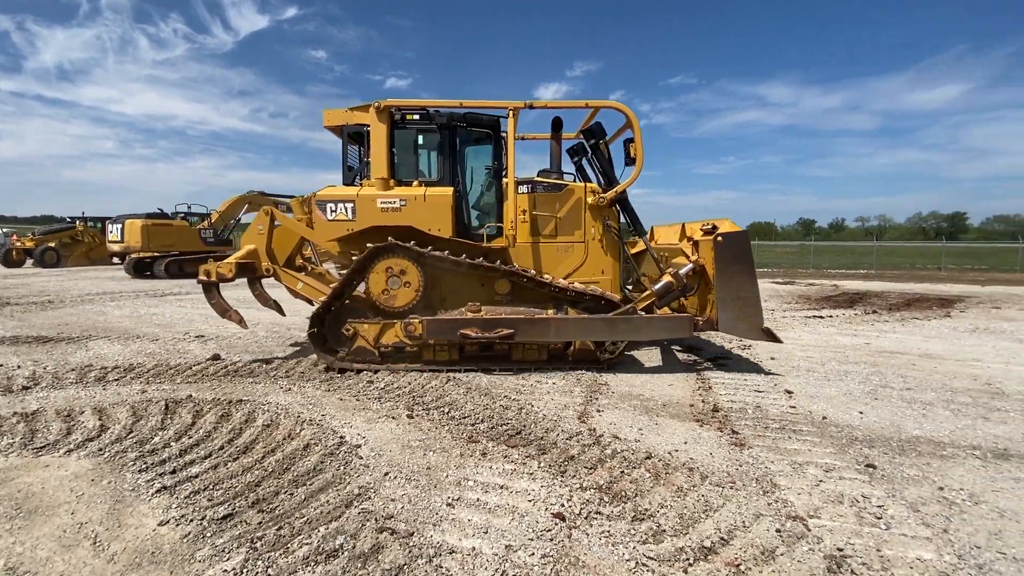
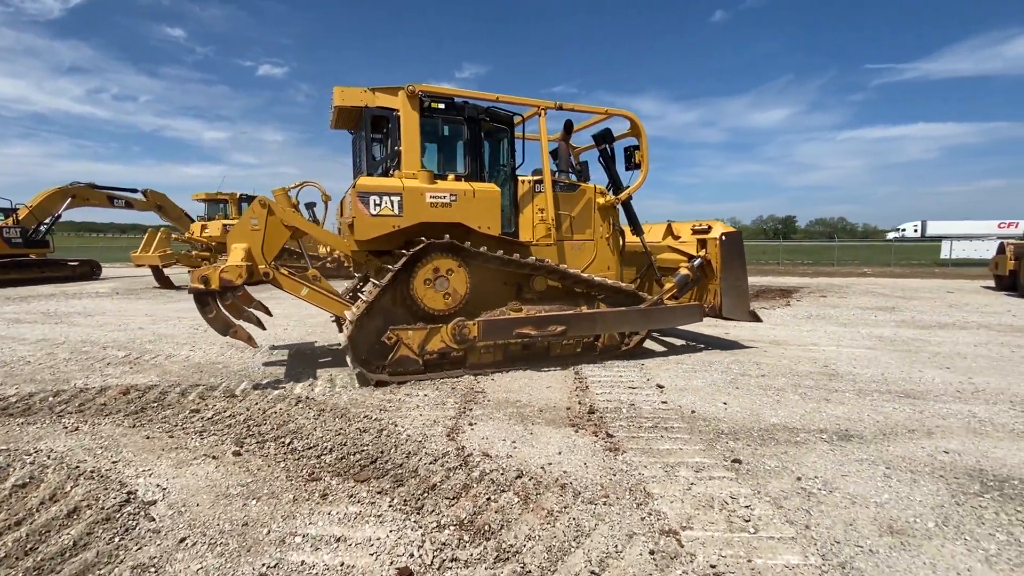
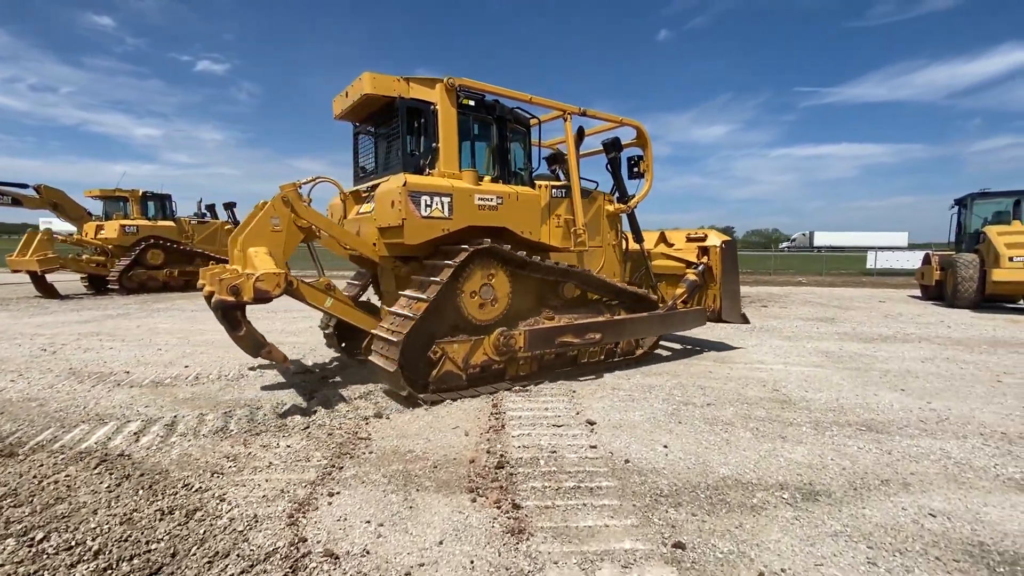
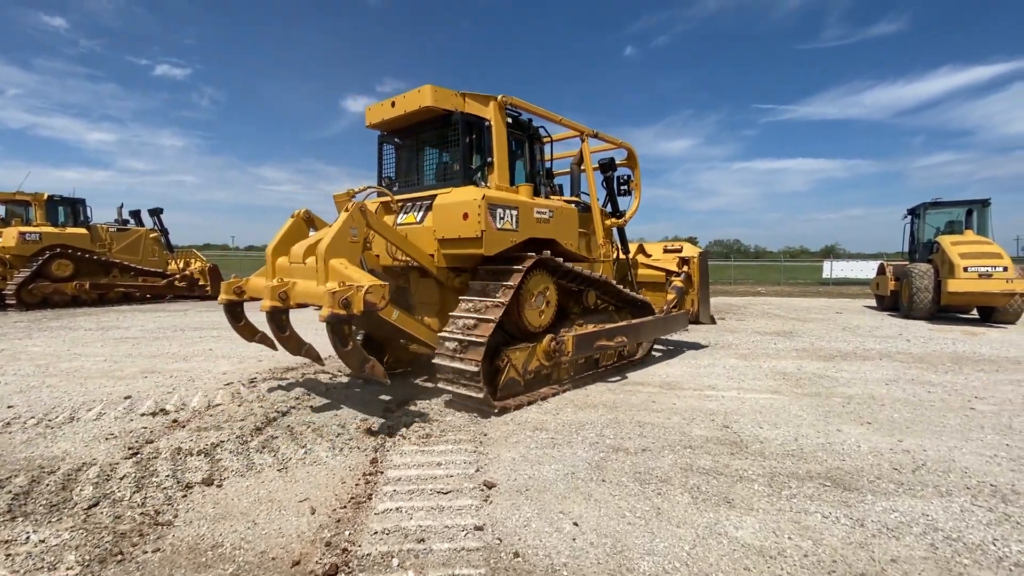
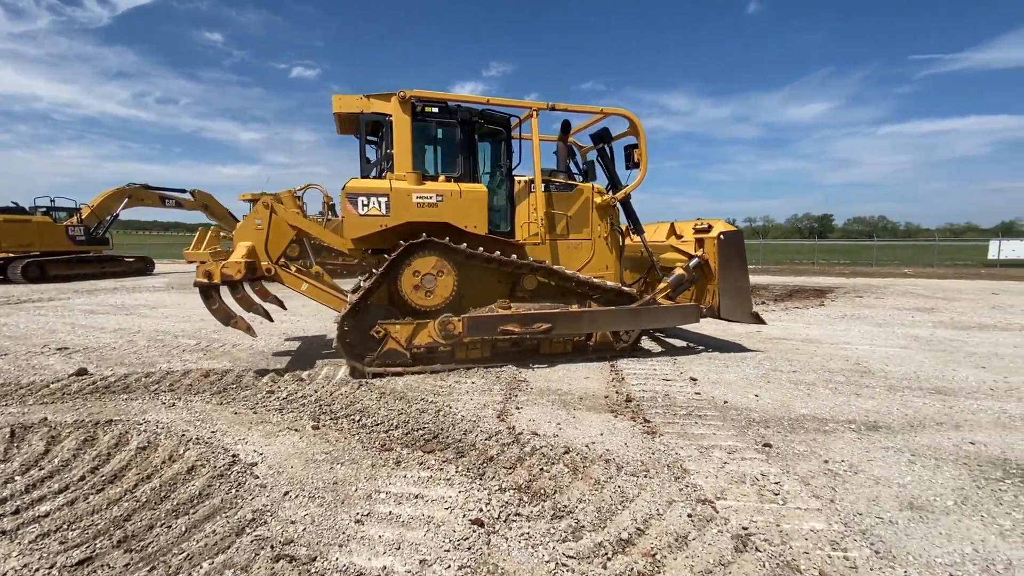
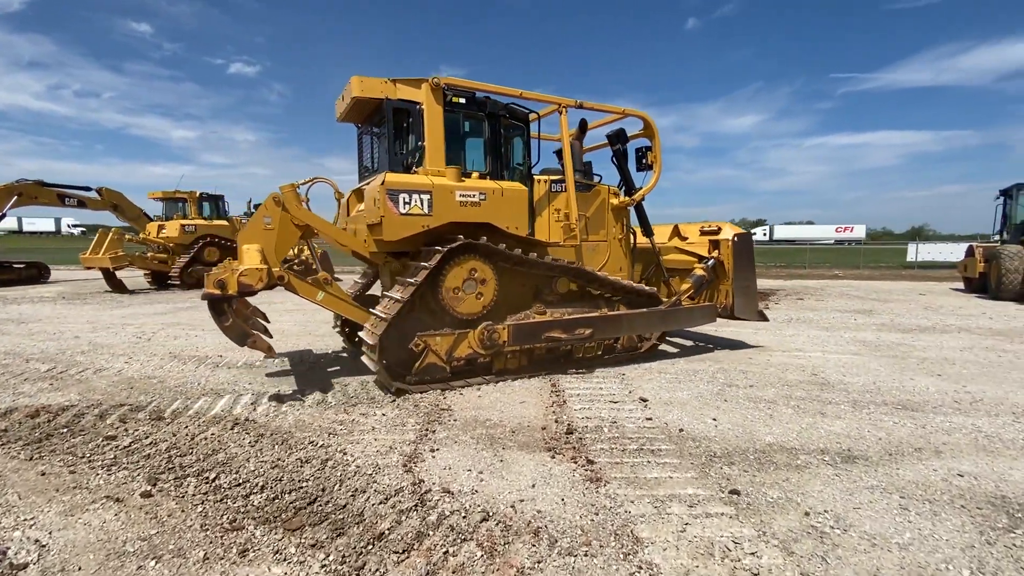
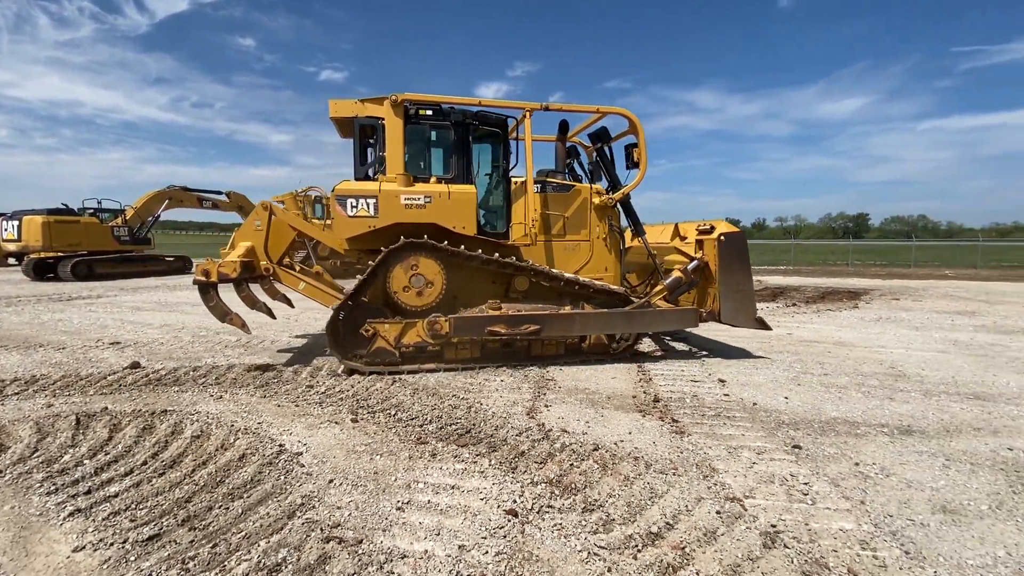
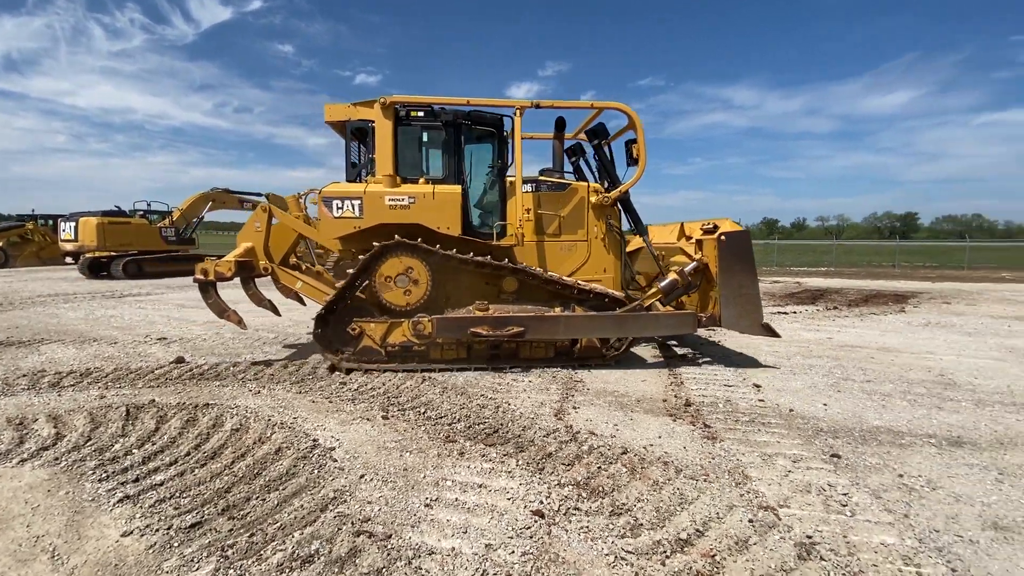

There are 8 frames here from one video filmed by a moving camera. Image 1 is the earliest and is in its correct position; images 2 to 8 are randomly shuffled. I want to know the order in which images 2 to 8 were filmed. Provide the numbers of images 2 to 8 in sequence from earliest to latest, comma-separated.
8, 7, 5, 2, 6, 3, 4
